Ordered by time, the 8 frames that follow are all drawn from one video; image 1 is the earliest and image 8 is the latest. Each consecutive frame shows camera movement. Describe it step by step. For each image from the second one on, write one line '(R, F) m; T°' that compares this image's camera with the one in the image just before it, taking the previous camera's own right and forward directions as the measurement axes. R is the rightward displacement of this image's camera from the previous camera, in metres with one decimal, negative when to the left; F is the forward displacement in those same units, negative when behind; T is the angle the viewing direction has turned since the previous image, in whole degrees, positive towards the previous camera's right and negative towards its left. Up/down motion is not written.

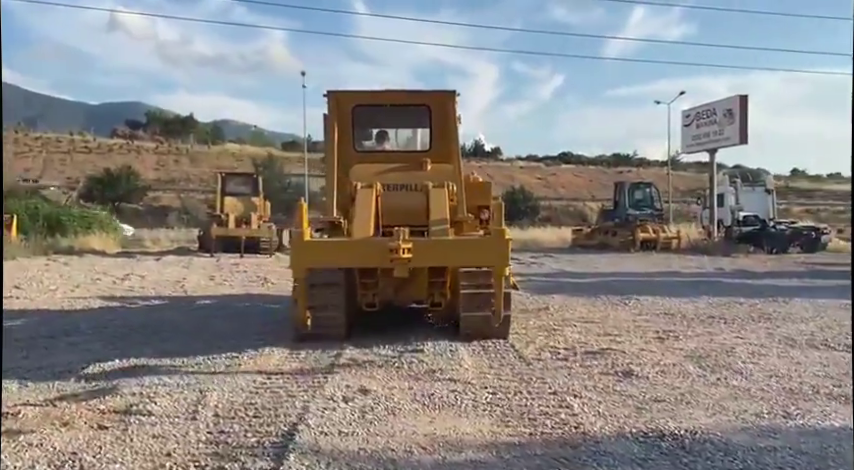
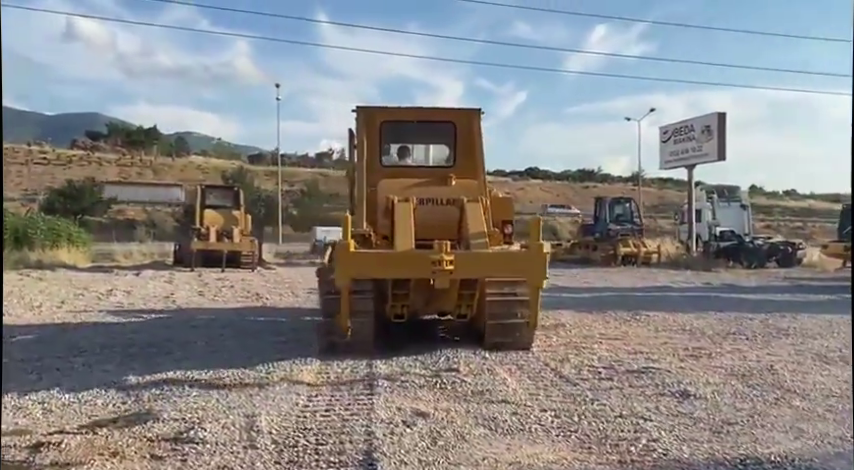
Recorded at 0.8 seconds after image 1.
(-0.6, +0.2) m; +3°
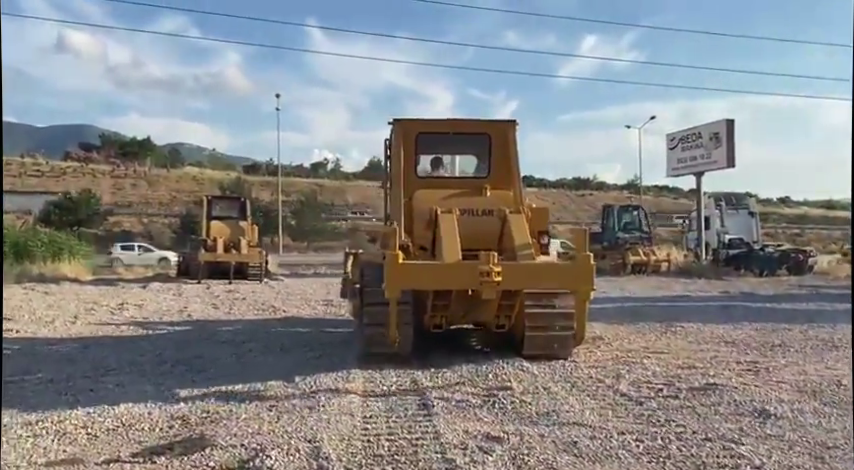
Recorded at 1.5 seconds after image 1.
(-0.4, +0.2) m; 0°
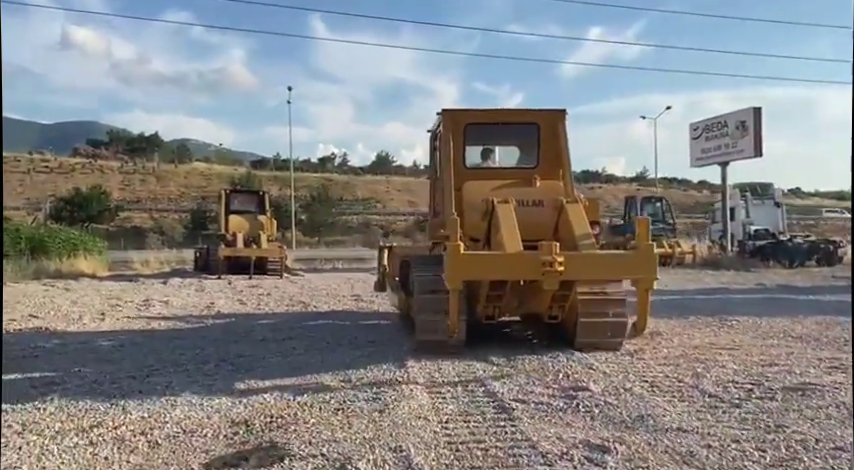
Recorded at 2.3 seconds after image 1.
(-0.4, +0.3) m; -1°
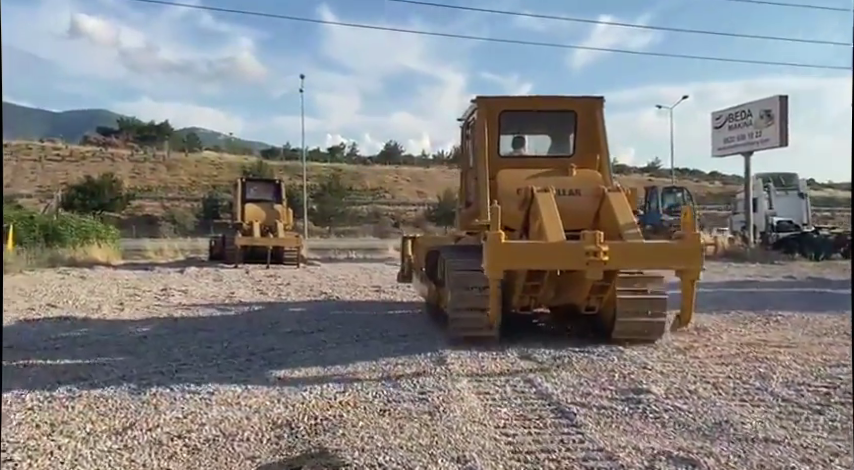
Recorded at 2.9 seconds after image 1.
(-0.3, +0.3) m; -1°
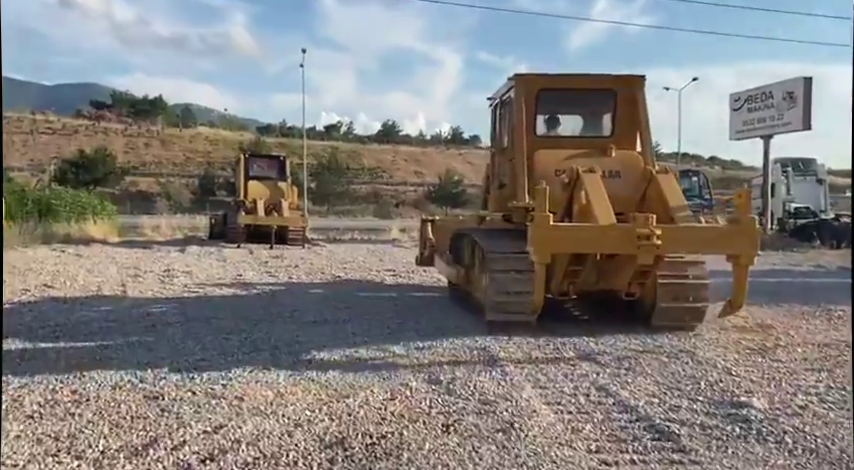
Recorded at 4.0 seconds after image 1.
(-0.4, +0.7) m; +1°
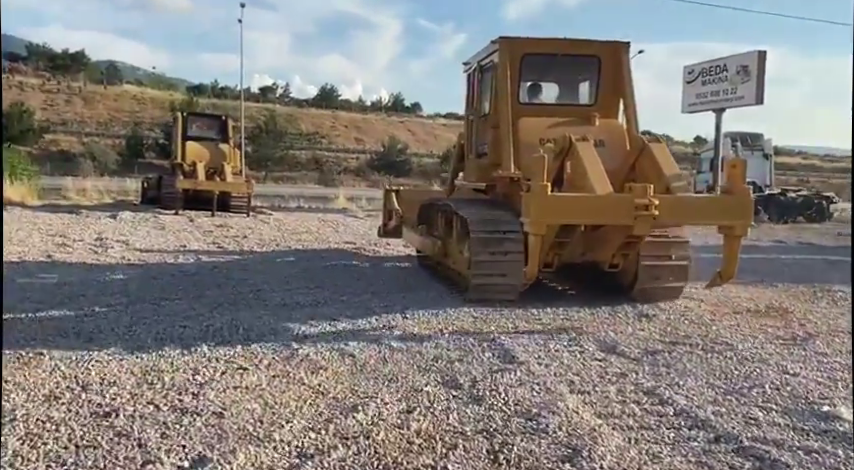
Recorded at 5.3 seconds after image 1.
(-0.5, +0.9) m; +5°
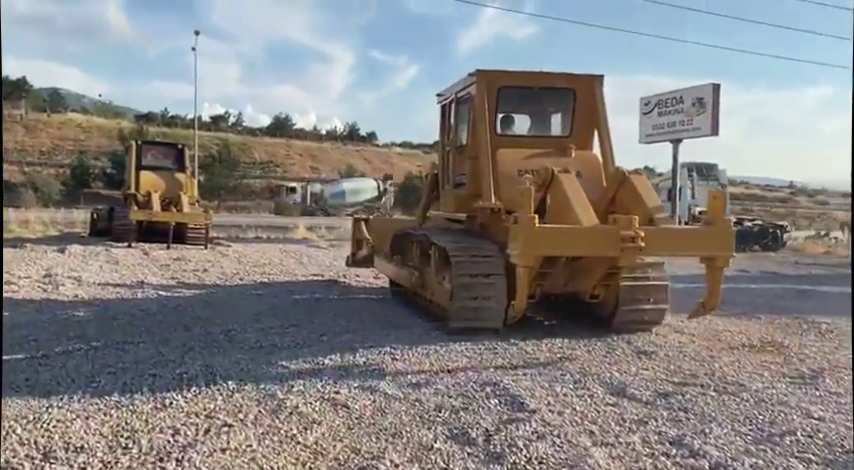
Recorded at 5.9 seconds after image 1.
(-0.3, +0.3) m; +4°
